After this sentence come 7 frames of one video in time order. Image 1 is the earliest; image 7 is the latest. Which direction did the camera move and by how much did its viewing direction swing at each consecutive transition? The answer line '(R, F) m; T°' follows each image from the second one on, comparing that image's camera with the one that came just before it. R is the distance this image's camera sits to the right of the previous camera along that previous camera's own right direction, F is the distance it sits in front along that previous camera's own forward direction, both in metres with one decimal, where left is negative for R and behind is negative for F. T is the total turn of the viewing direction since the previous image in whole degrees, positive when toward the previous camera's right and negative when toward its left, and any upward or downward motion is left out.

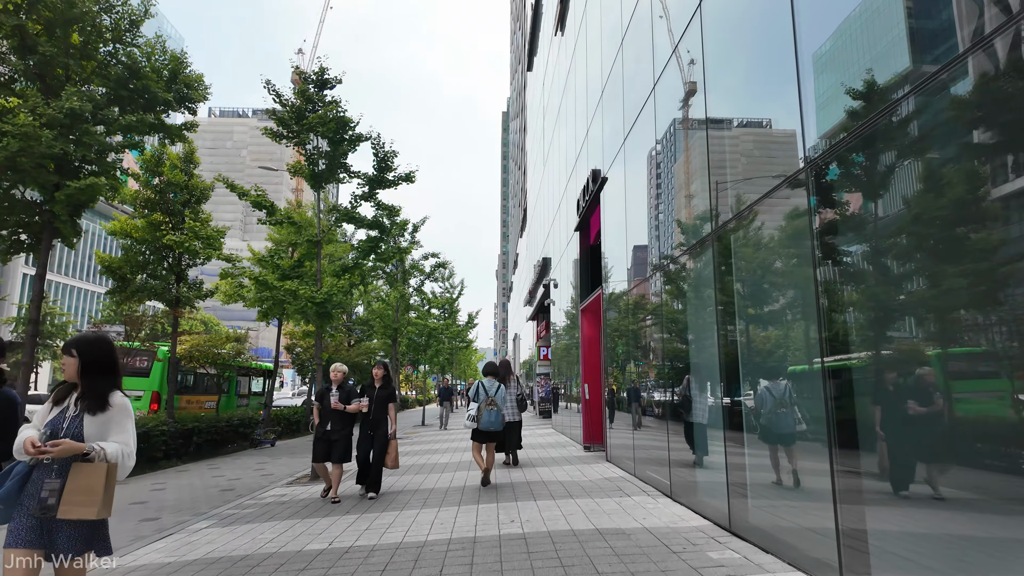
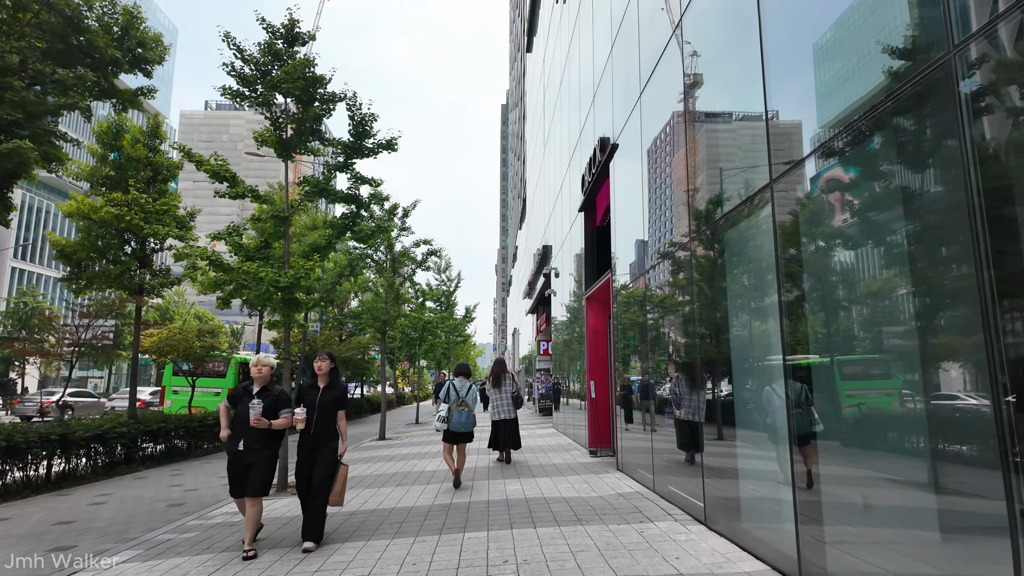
(0.0, +0.4) m; 0°
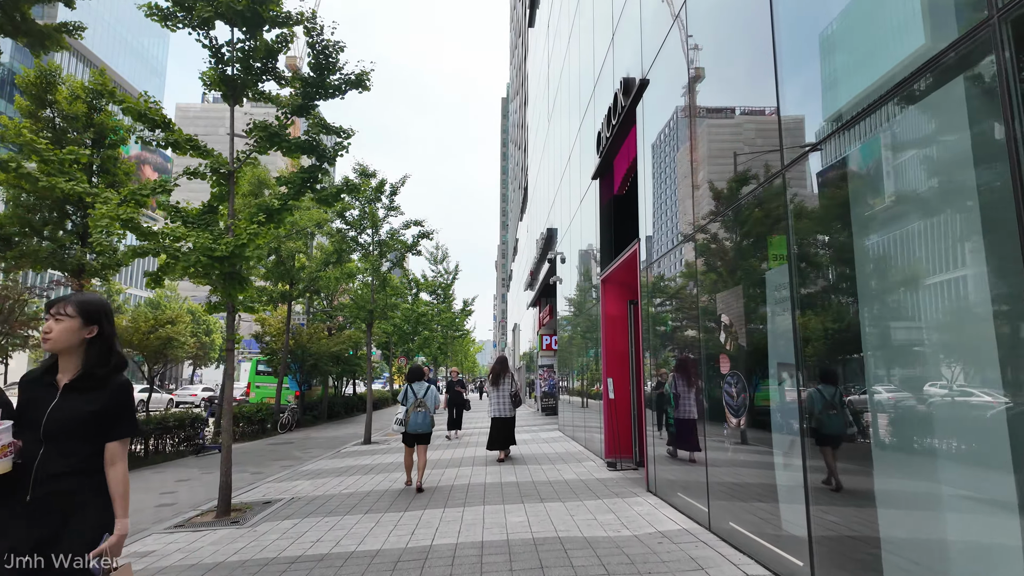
(0.0, +0.6) m; 0°
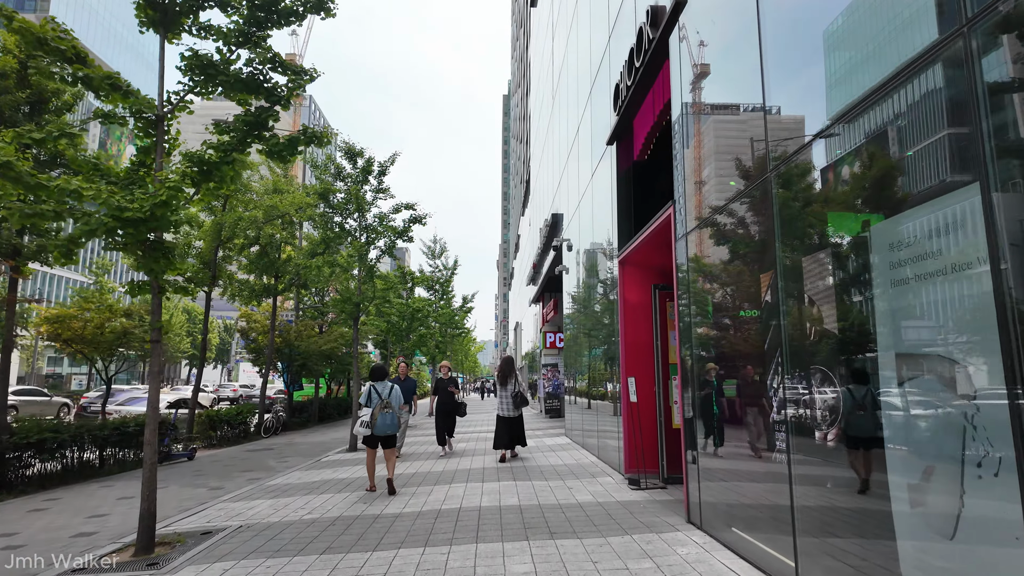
(0.0, +0.5) m; 0°
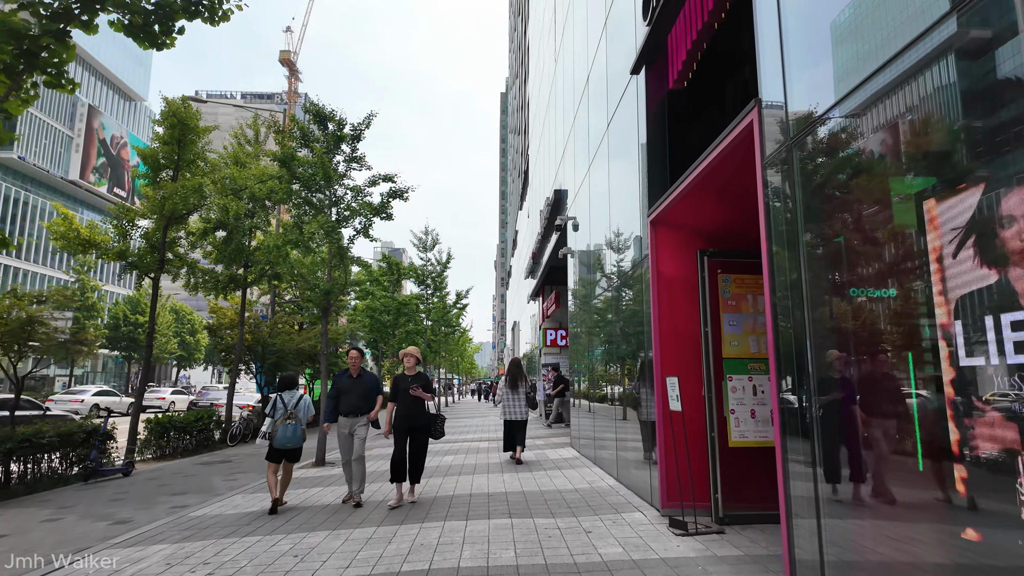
(0.0, +0.7) m; 0°
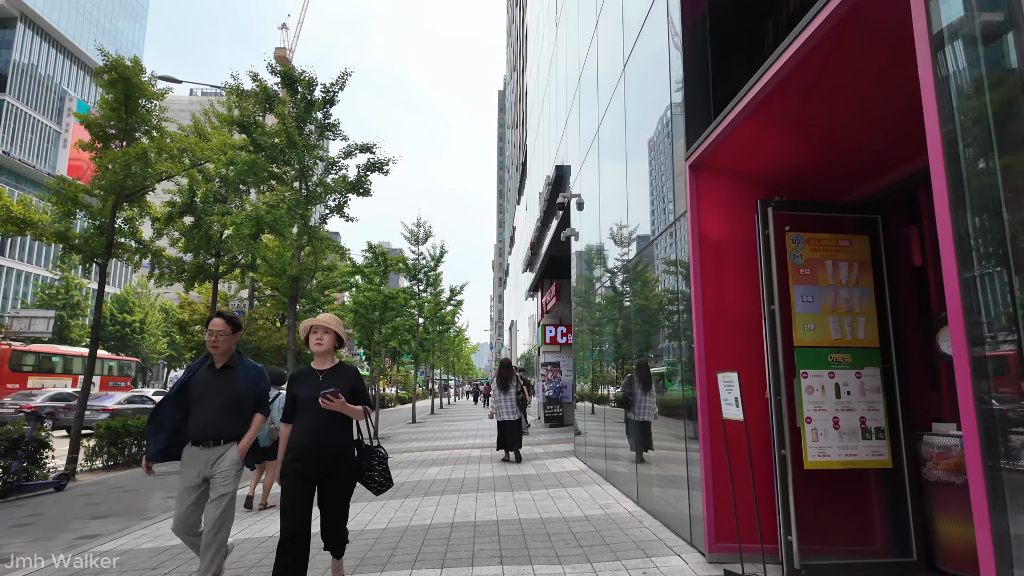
(0.0, +0.5) m; 0°
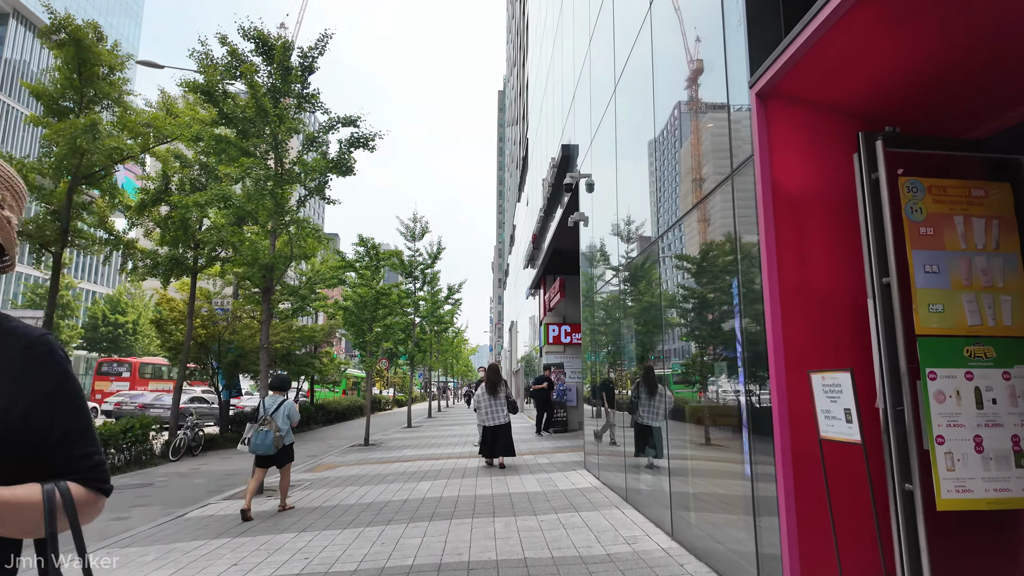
(0.0, +0.4) m; 0°
